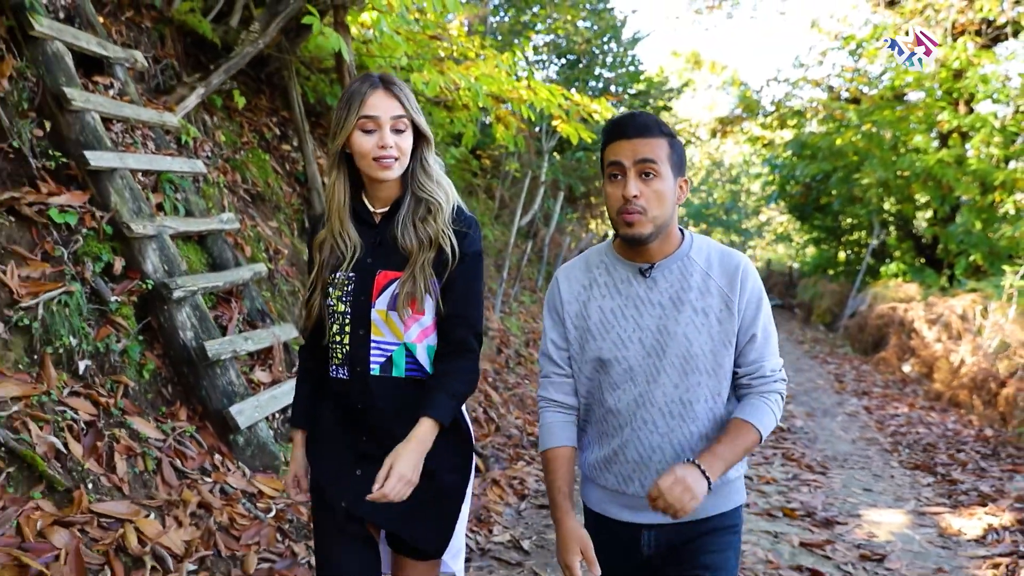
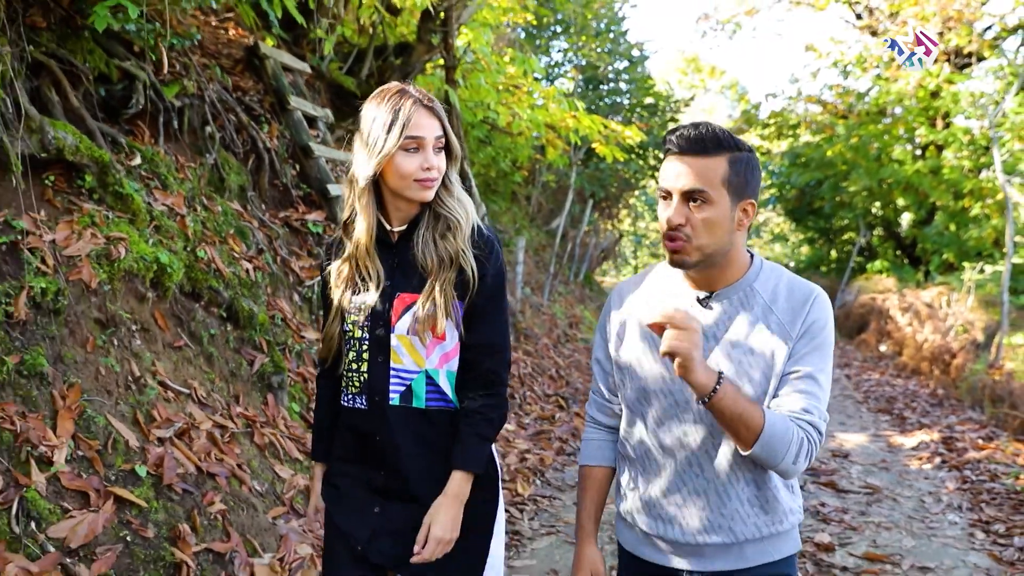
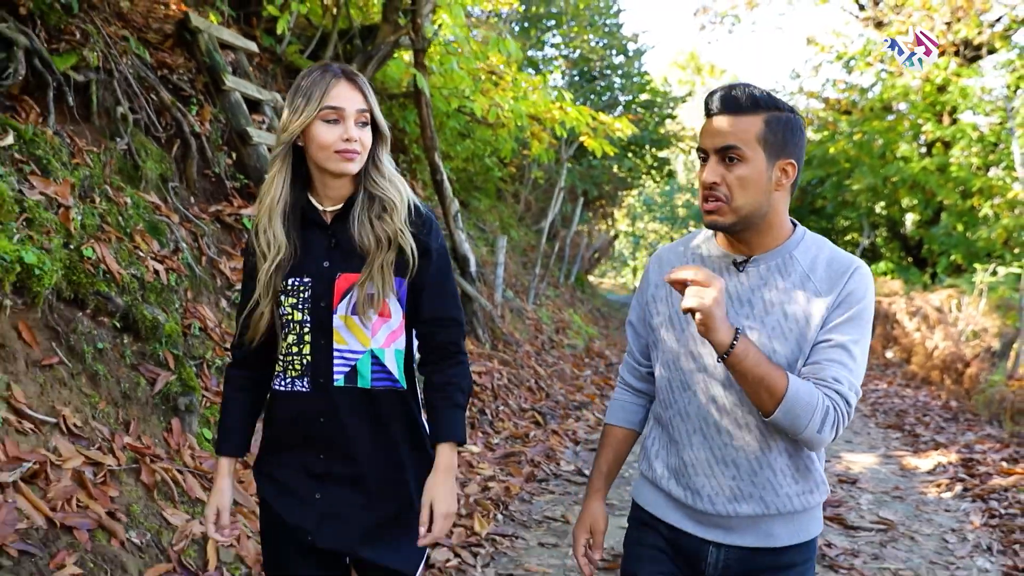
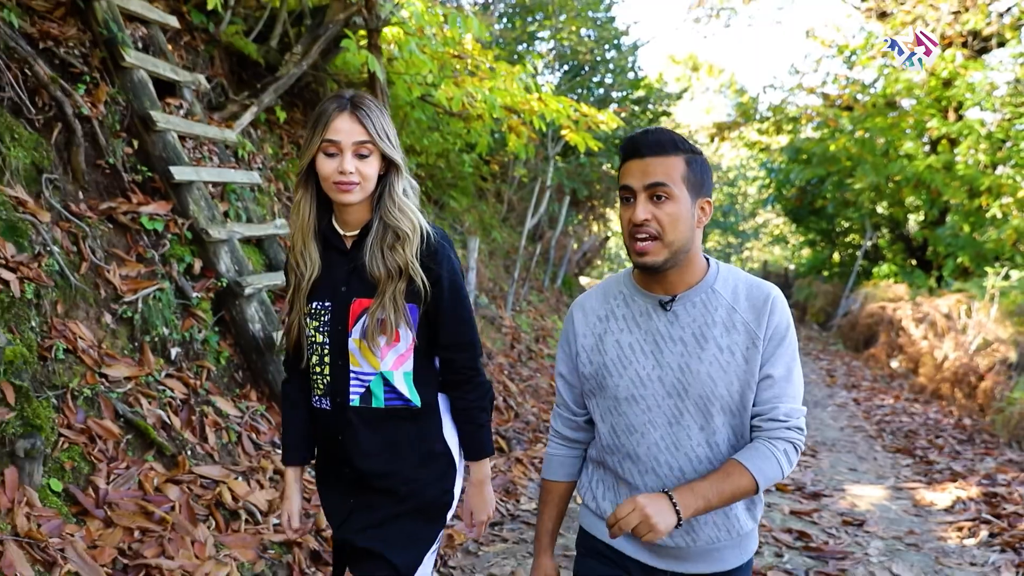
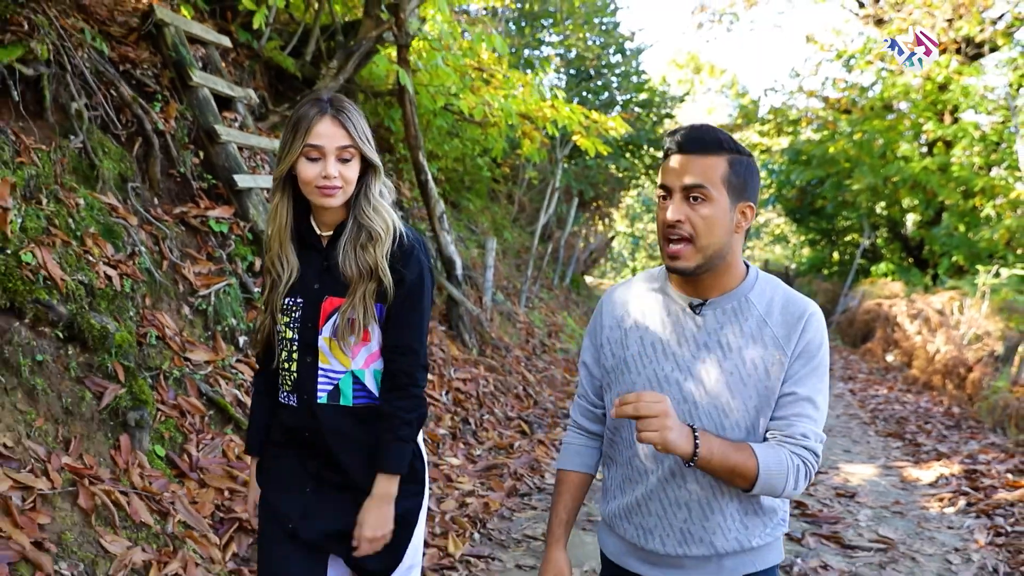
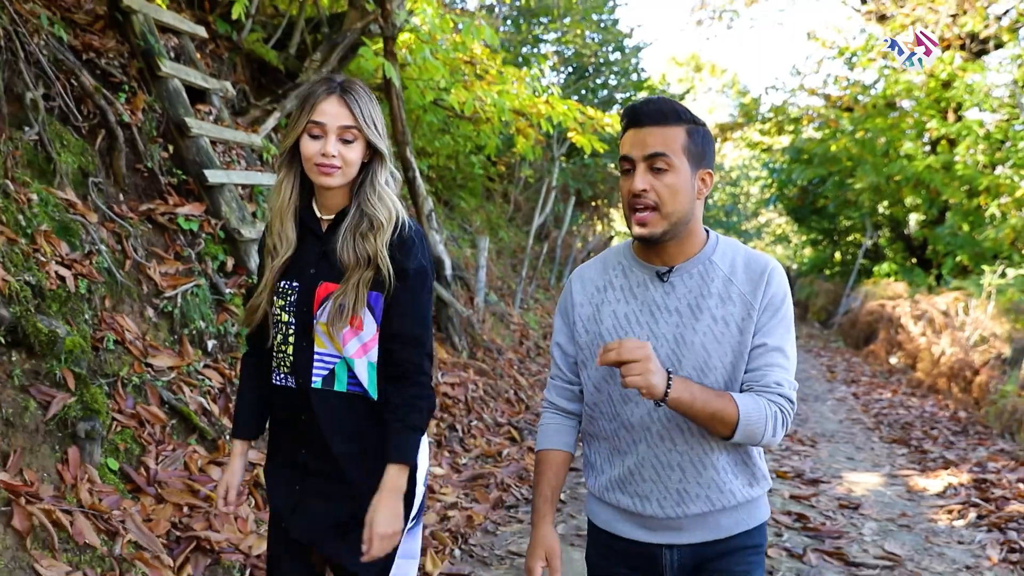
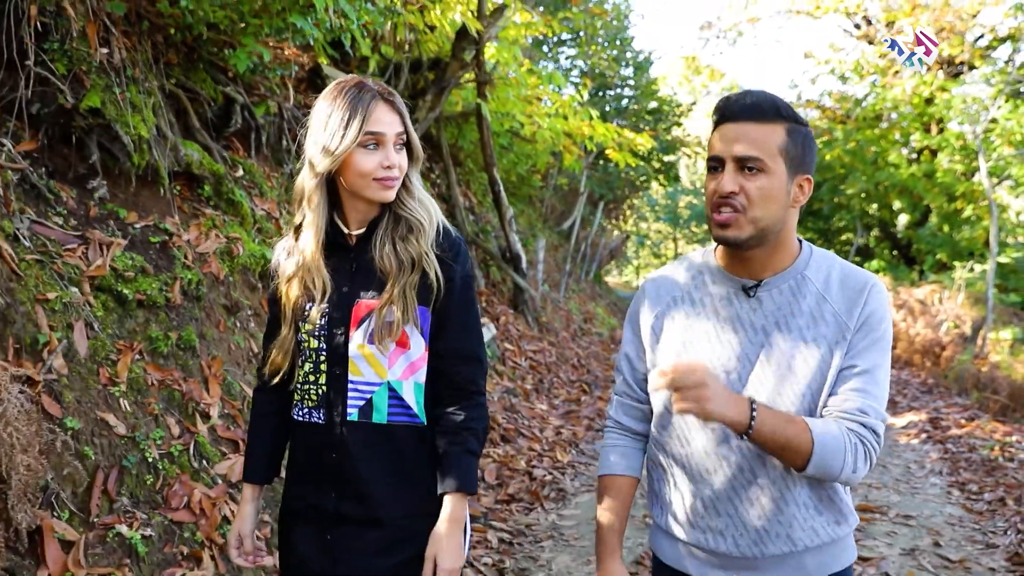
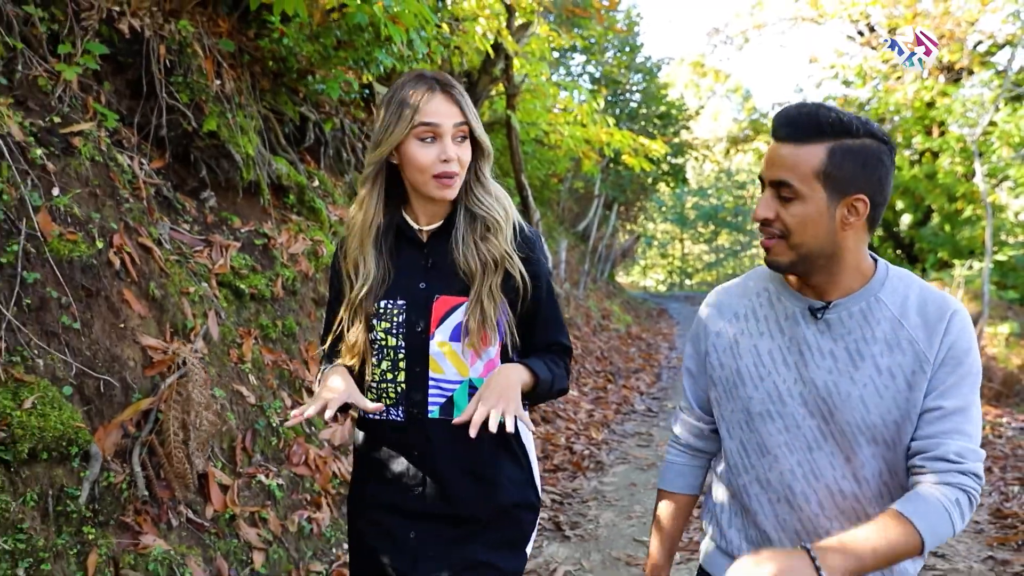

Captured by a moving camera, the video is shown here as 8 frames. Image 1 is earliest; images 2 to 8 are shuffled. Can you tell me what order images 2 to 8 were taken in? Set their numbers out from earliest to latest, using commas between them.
4, 6, 5, 3, 2, 7, 8
